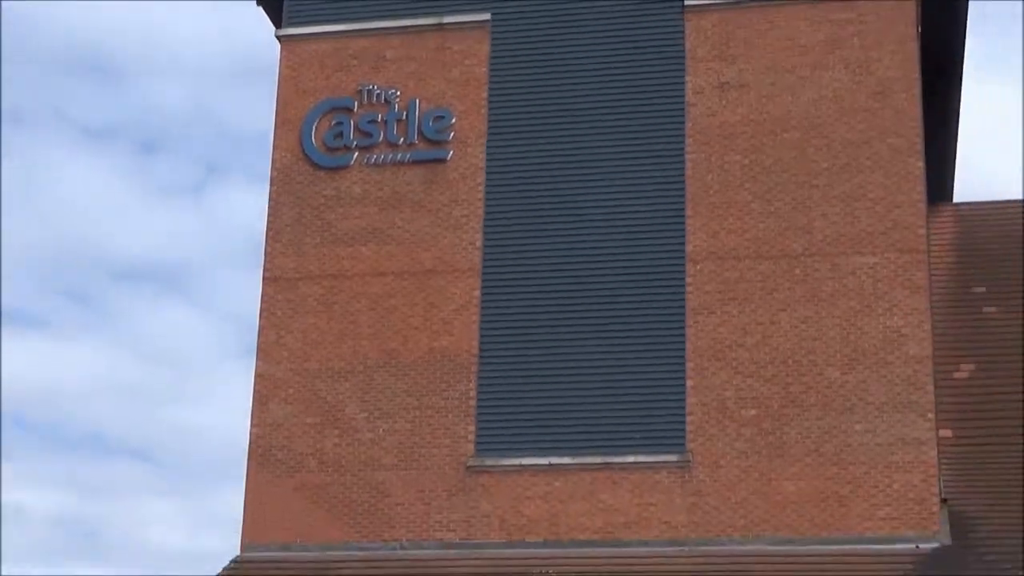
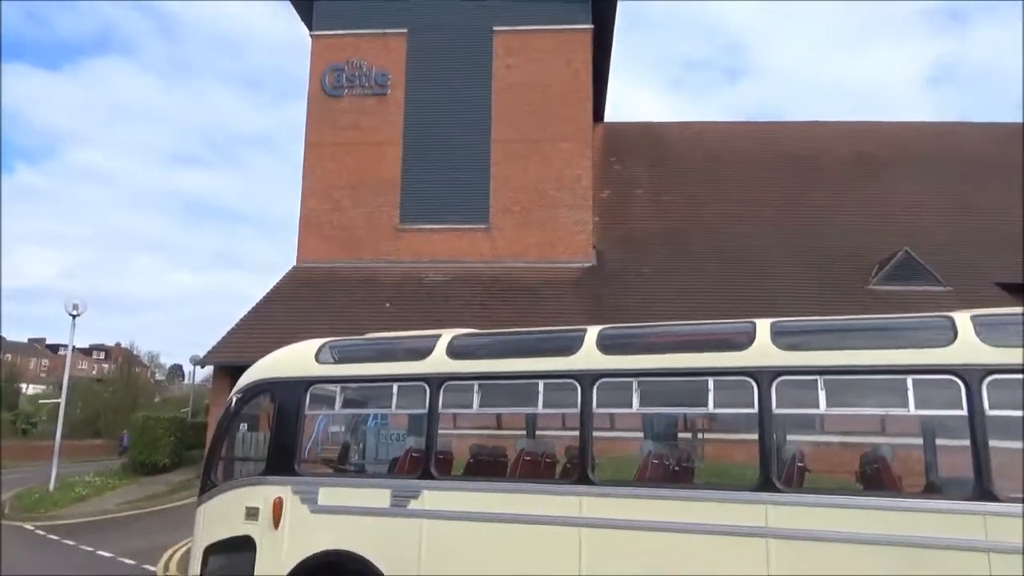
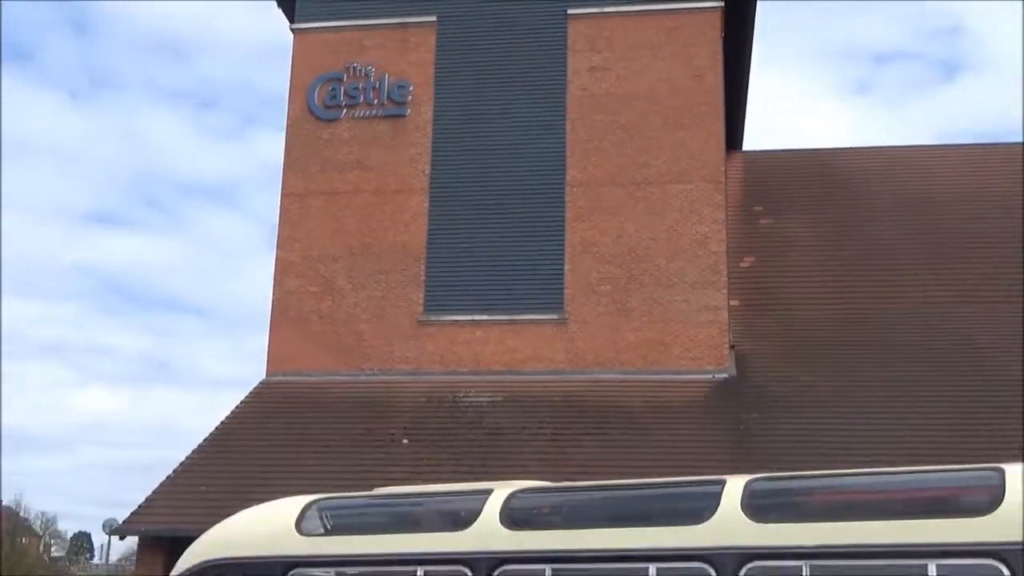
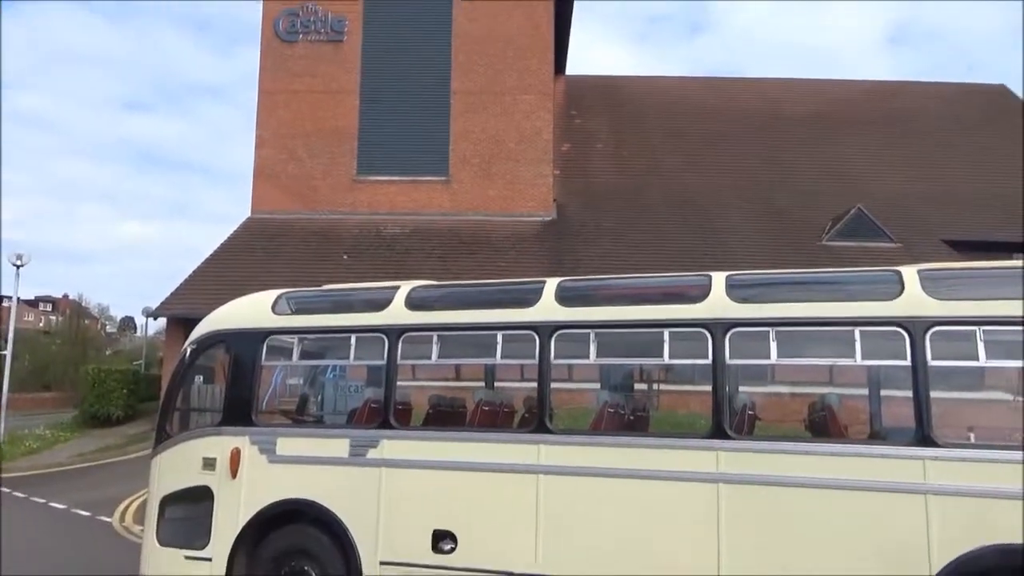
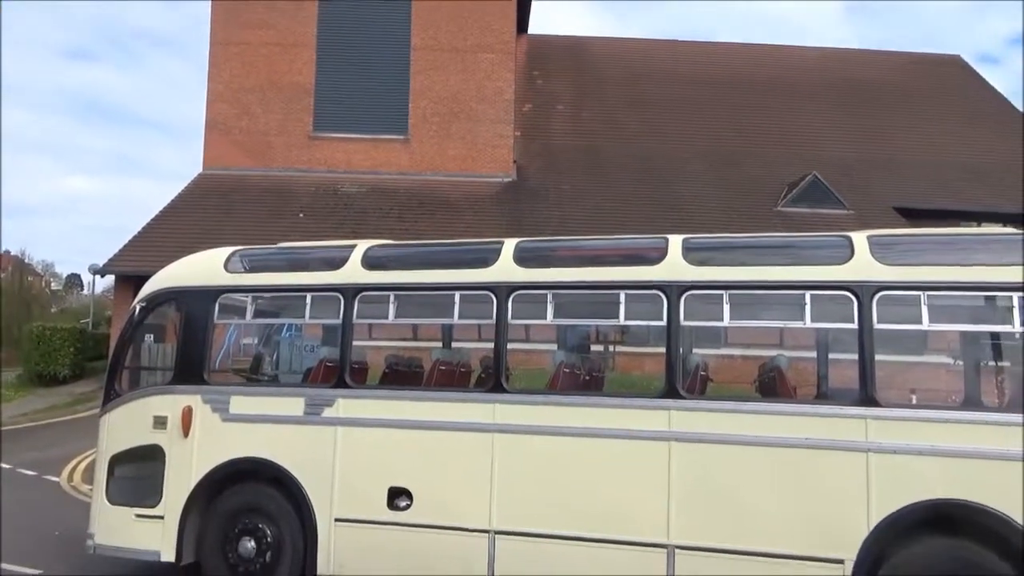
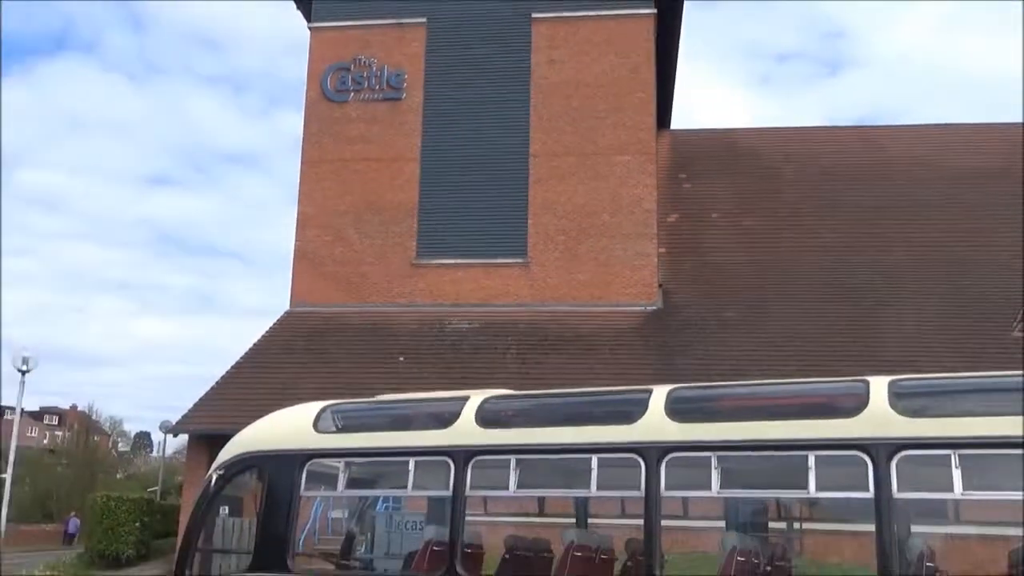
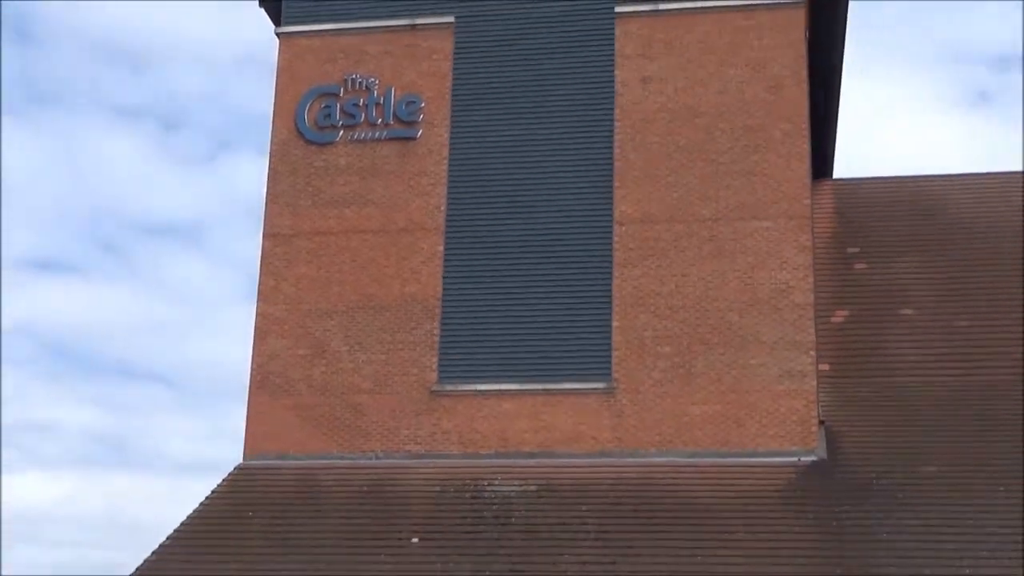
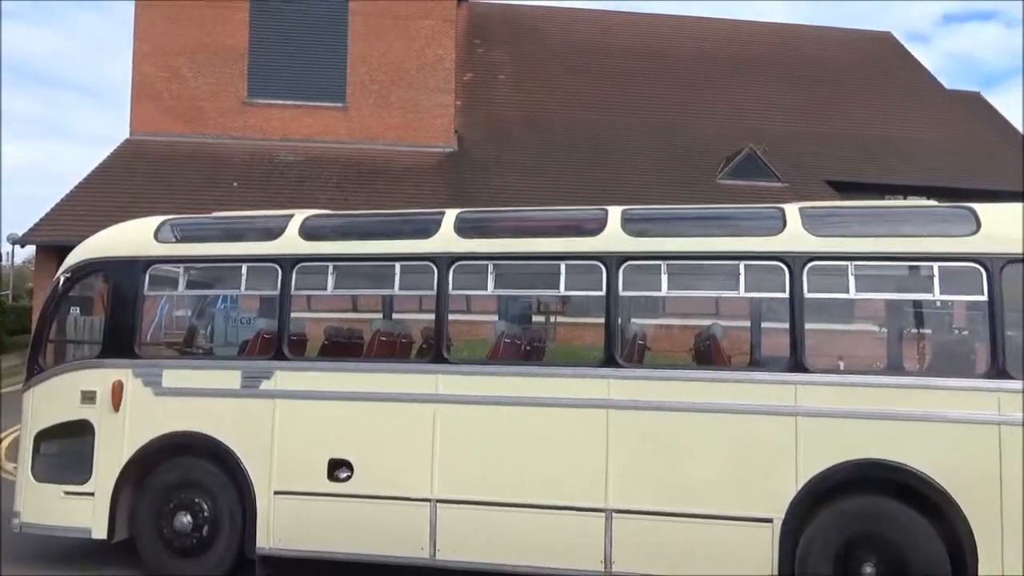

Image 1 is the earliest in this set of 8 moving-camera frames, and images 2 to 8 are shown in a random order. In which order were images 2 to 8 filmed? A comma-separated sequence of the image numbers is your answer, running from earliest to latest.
7, 3, 6, 2, 4, 5, 8
